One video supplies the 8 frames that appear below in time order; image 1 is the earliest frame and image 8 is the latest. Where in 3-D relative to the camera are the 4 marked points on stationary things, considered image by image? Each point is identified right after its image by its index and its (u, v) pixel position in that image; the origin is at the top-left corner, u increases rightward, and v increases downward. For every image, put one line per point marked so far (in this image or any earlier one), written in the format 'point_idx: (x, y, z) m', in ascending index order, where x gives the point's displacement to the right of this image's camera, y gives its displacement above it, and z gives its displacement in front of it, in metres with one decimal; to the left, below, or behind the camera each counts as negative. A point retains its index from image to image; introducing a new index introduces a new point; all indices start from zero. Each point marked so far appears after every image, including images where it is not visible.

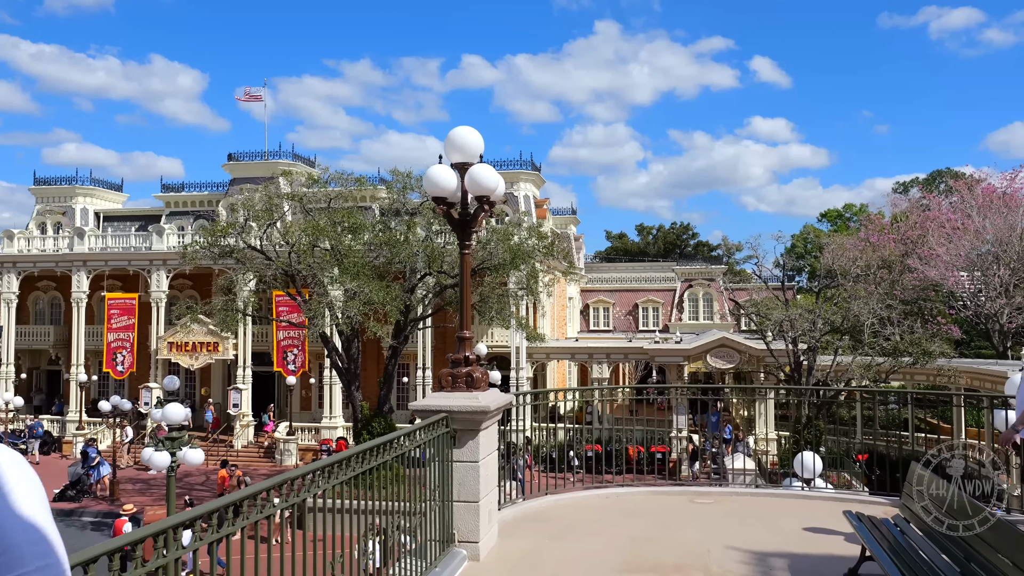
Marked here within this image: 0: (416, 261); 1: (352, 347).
0: (-1.9, +0.6, +15.4) m
1: (-3.2, -1.2, +15.6) m
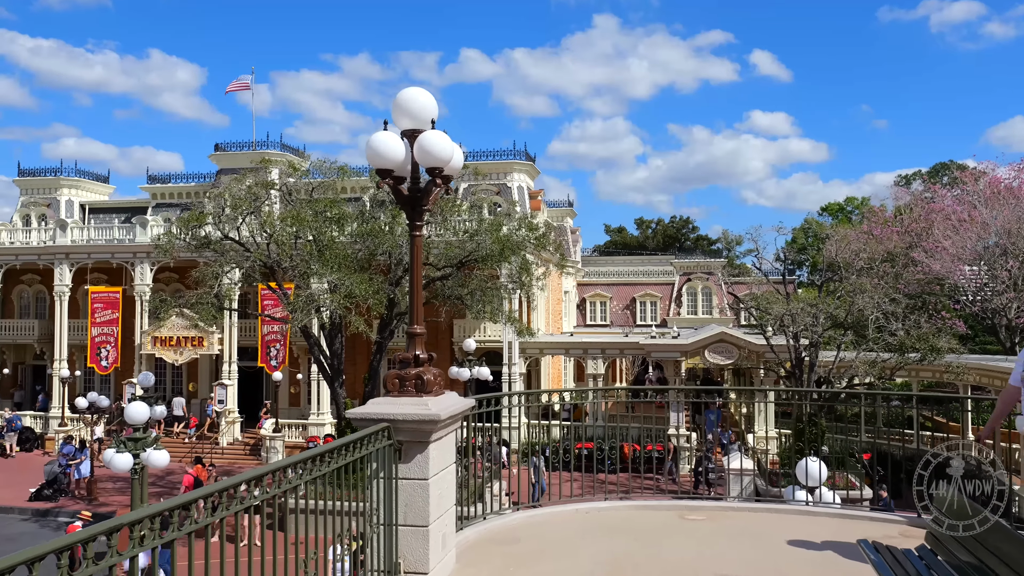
0: (-2.1, +0.7, +14.8) m
1: (-3.4, -1.1, +15.0) m
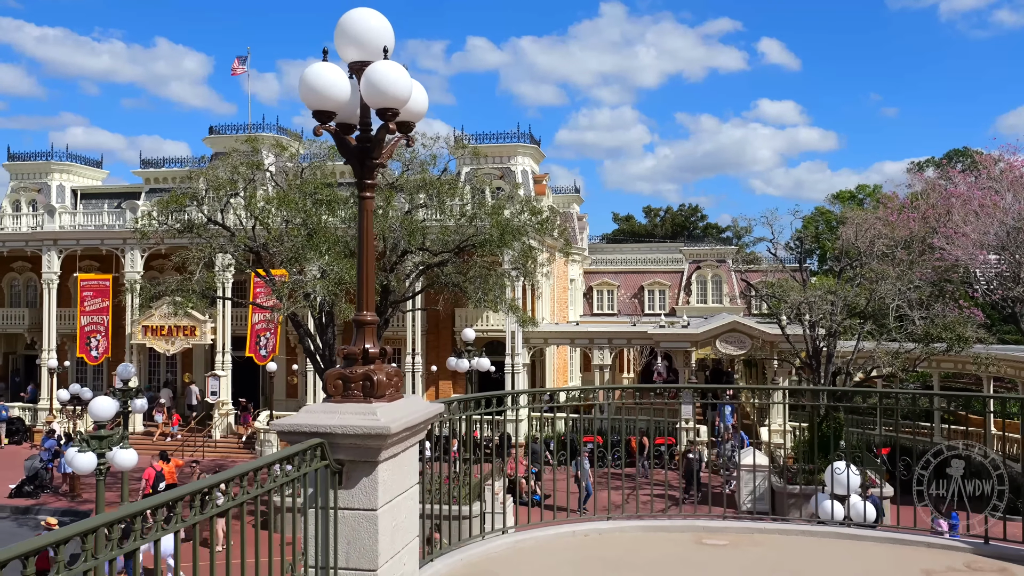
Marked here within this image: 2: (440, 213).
0: (-2.1, +0.9, +14.0) m
1: (-3.4, -0.8, +14.2) m
2: (-1.4, +1.5, +14.7) m
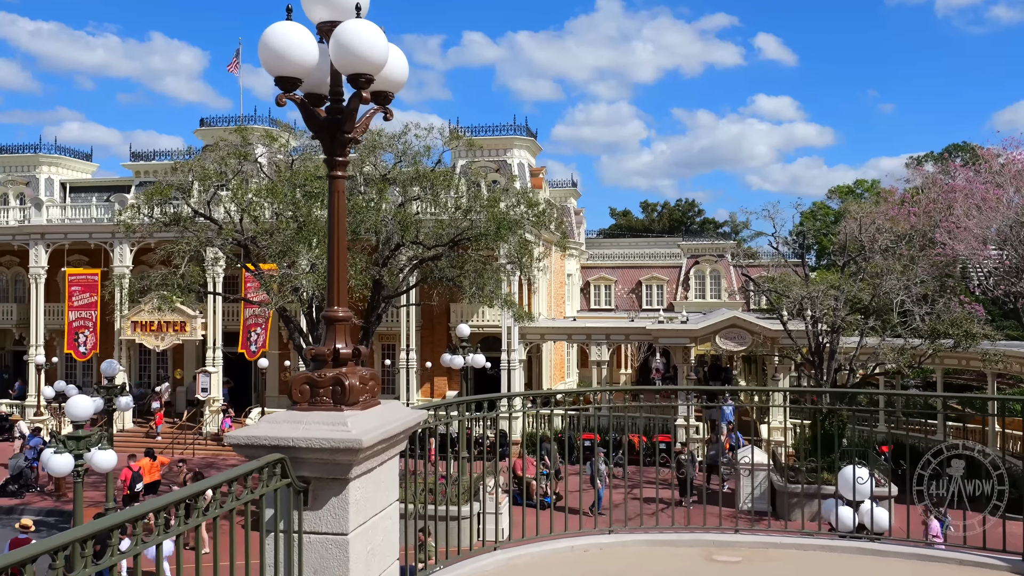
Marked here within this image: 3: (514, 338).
0: (-2.2, +1.0, +13.6) m
1: (-3.4, -0.7, +13.8) m
2: (-1.4, +1.6, +14.3) m
3: (+0.1, -1.3, +20.0) m
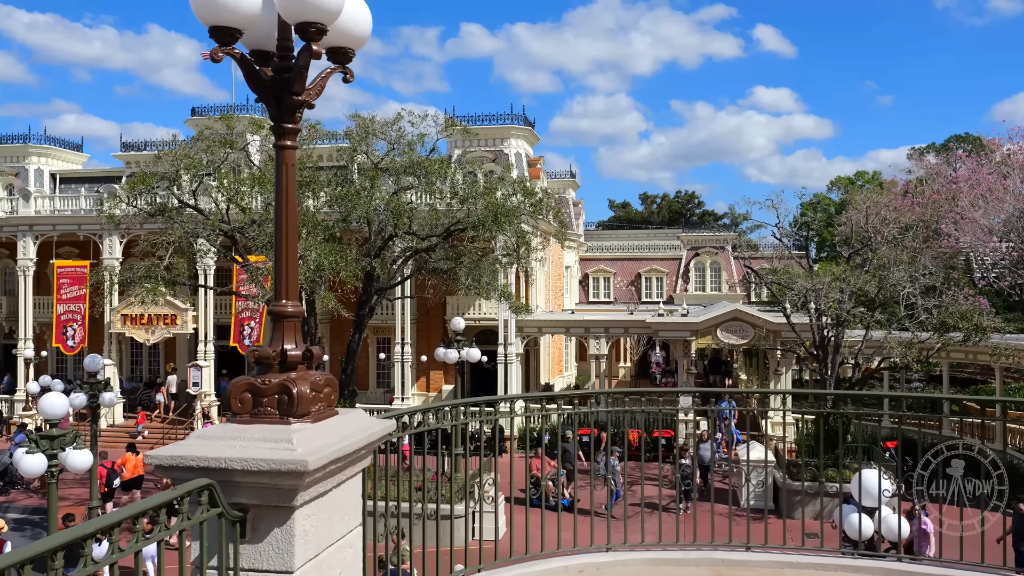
0: (-2.3, +1.2, +13.2) m
1: (-3.5, -0.6, +13.4) m
2: (-1.5, +1.7, +13.9) m
3: (0.0, -1.1, +19.6) m
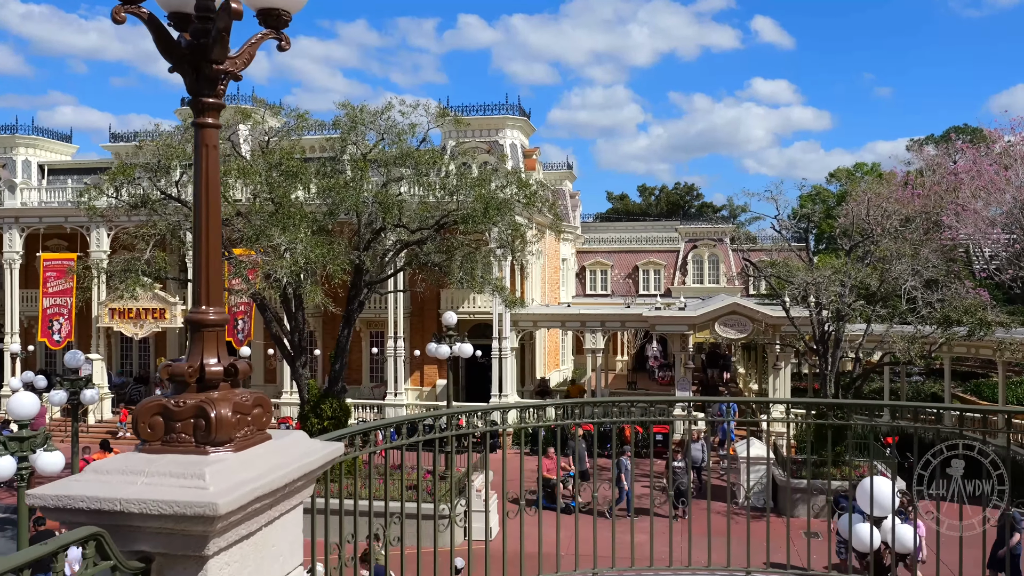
0: (-2.4, +1.3, +12.9) m
1: (-3.6, -0.5, +13.1) m
2: (-1.6, +1.8, +13.5) m
3: (-0.2, -0.9, +19.3) m
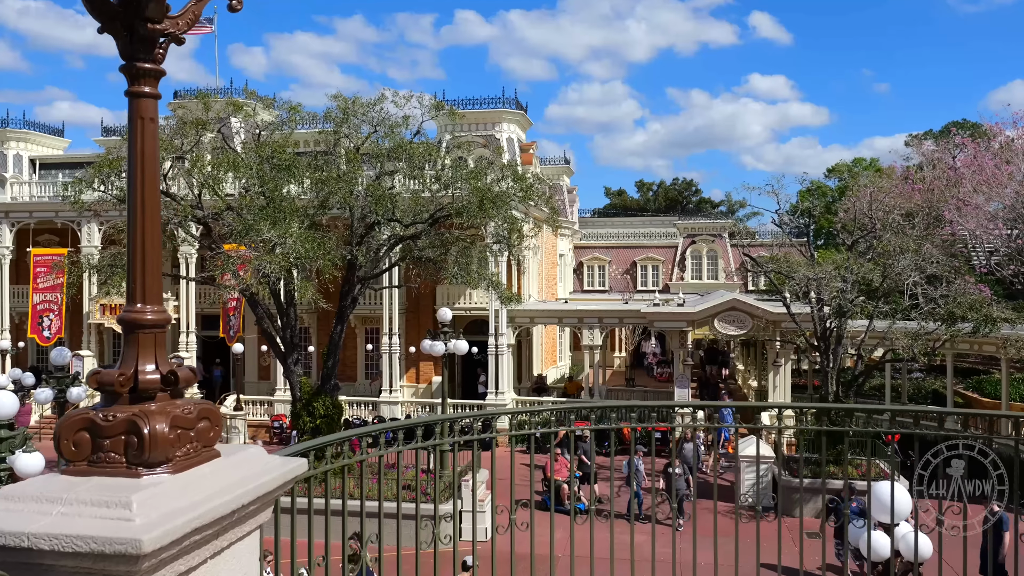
0: (-2.5, +1.3, +12.6) m
1: (-3.7, -0.4, +12.8) m
2: (-1.7, +1.9, +13.3) m
3: (-0.2, -0.8, +19.0) m
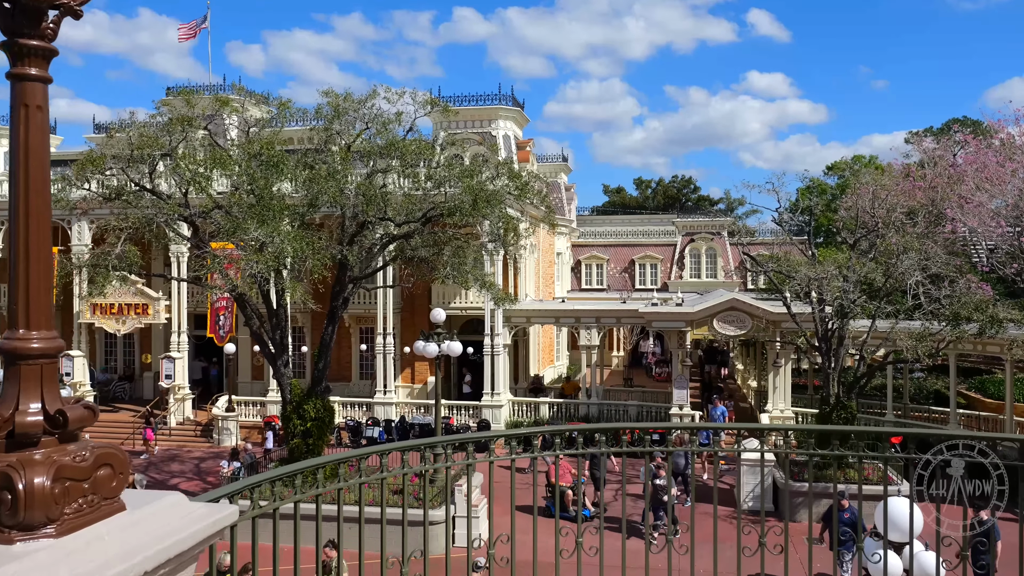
0: (-2.5, +1.3, +12.3) m
1: (-3.8, -0.4, +12.6) m
2: (-1.8, +1.9, +13.0) m
3: (-0.3, -0.8, +18.8) m
